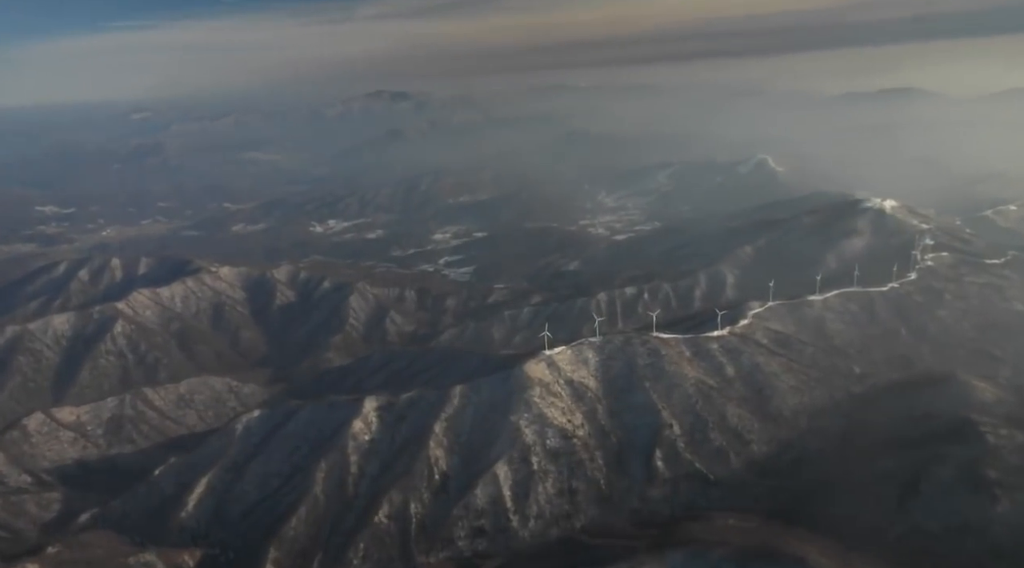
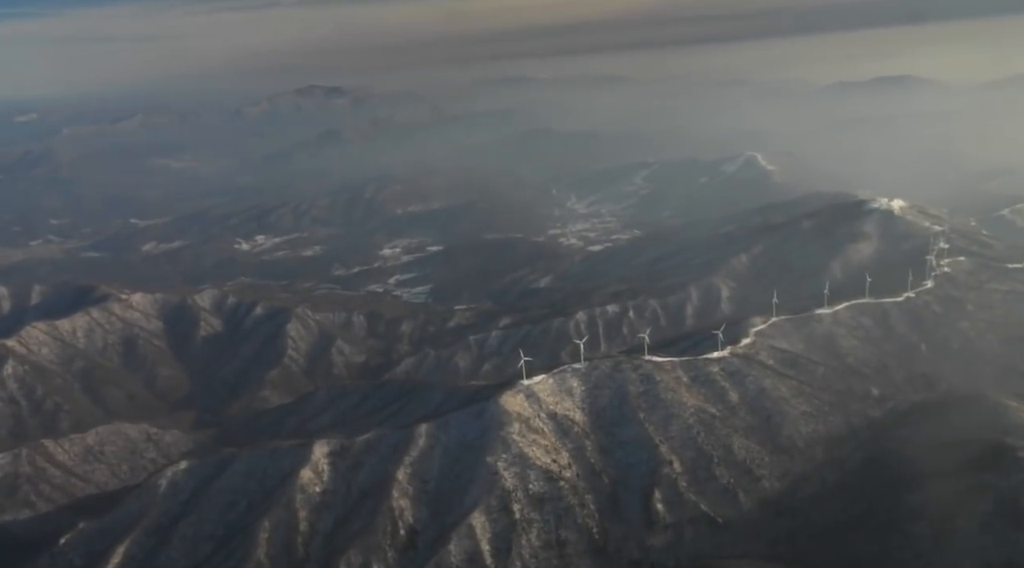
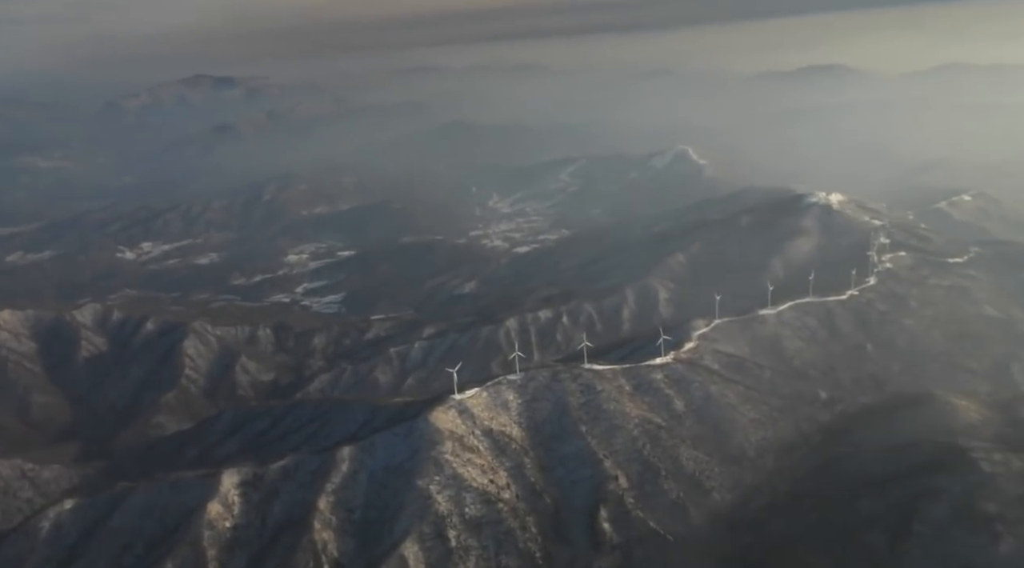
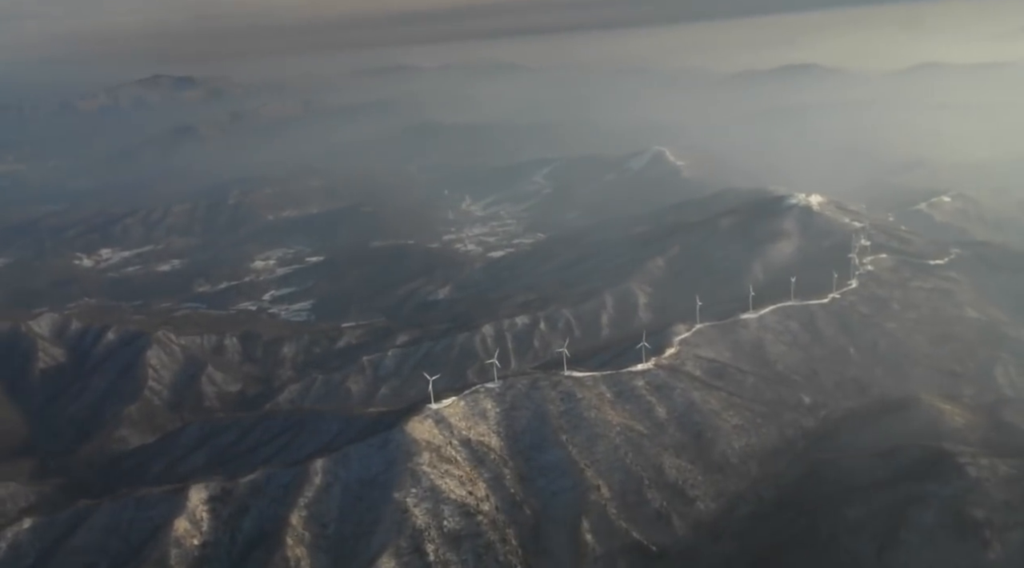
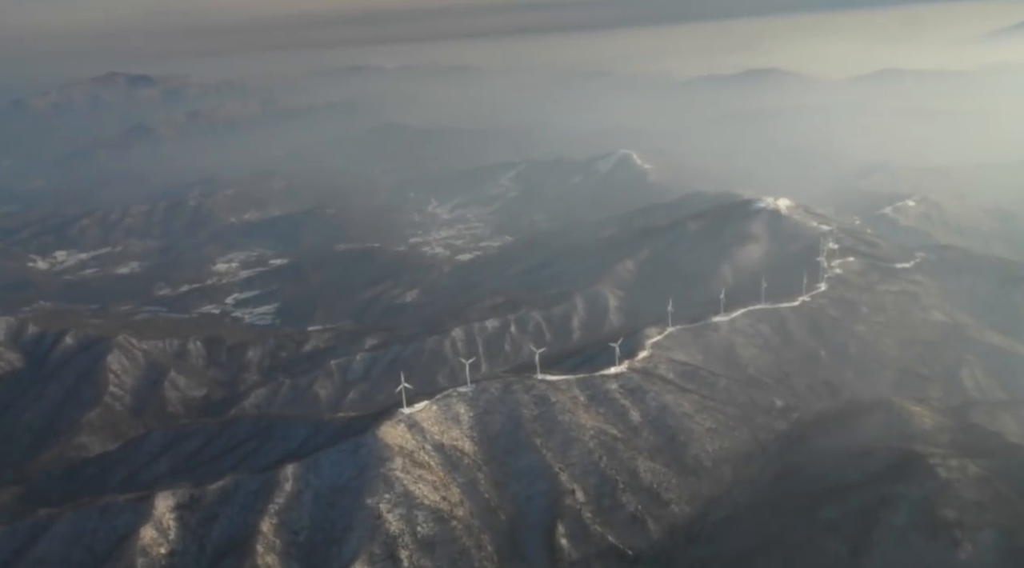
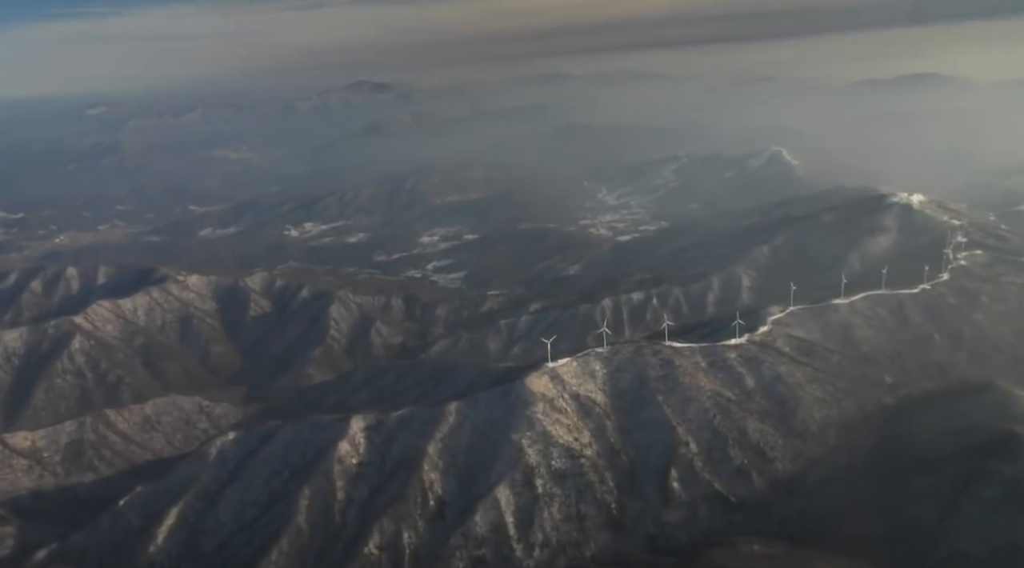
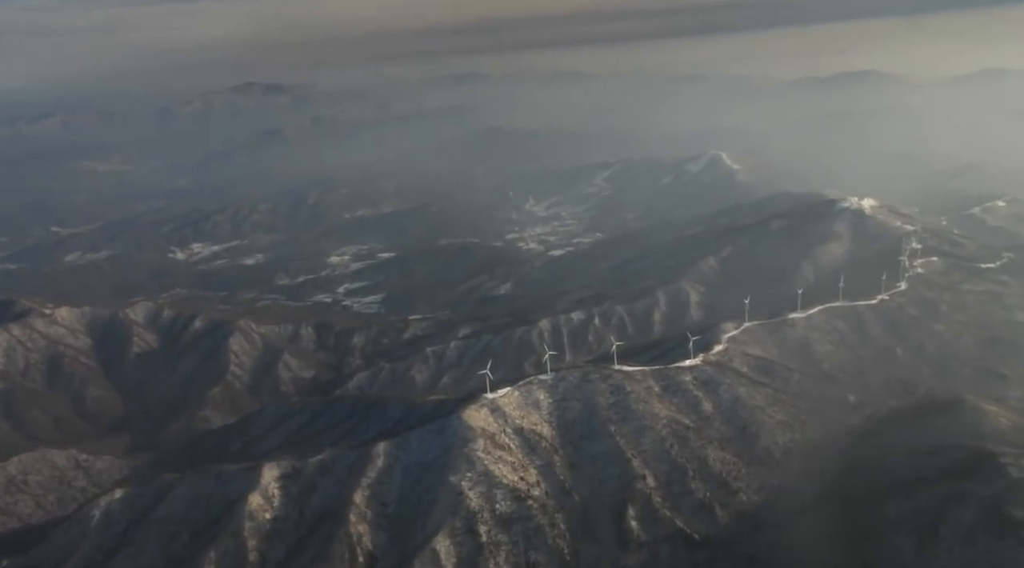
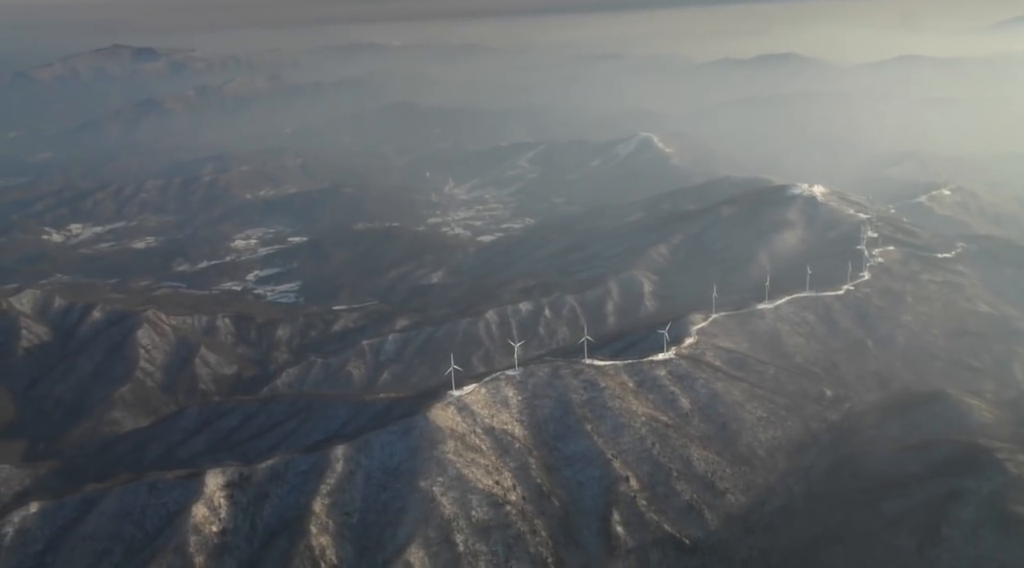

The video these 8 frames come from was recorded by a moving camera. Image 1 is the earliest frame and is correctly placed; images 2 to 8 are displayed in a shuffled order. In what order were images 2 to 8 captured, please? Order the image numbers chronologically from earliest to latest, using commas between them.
6, 2, 7, 3, 4, 5, 8
